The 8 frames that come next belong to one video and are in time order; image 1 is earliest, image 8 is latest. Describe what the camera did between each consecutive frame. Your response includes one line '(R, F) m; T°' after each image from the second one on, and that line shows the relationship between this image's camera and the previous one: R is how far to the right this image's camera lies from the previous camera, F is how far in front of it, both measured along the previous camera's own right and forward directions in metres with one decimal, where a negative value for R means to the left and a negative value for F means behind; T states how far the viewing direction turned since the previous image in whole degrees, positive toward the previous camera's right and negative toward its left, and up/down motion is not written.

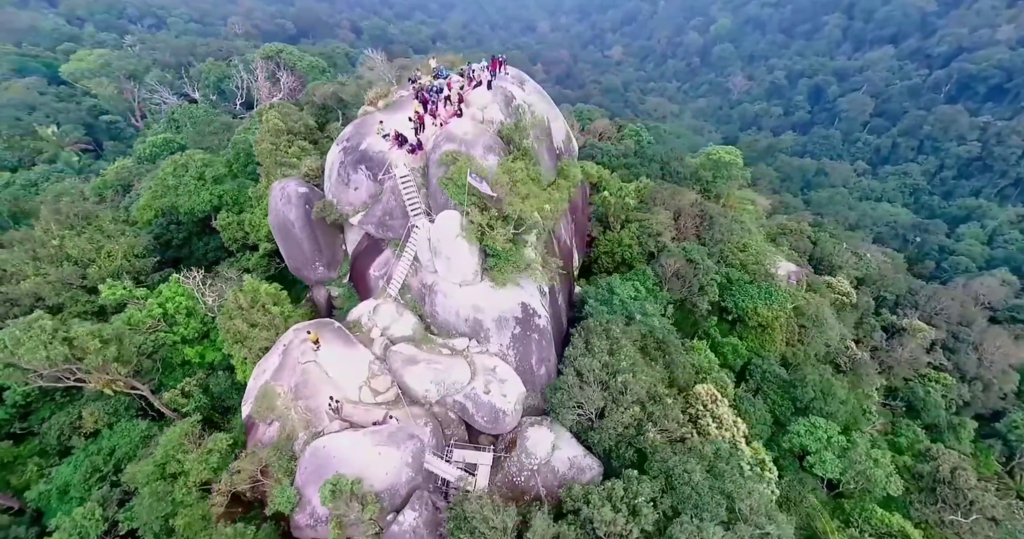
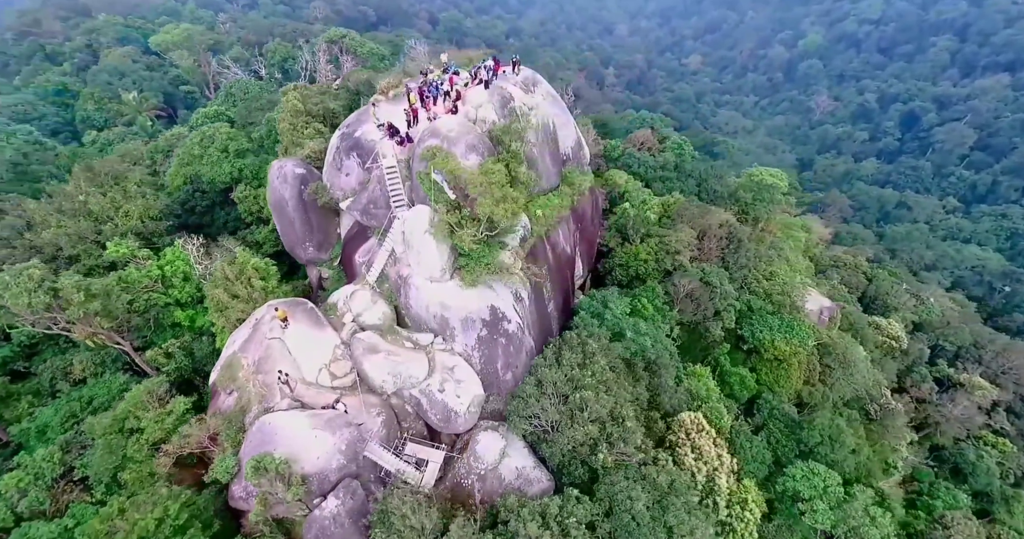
(+1.8, +0.3) m; -5°
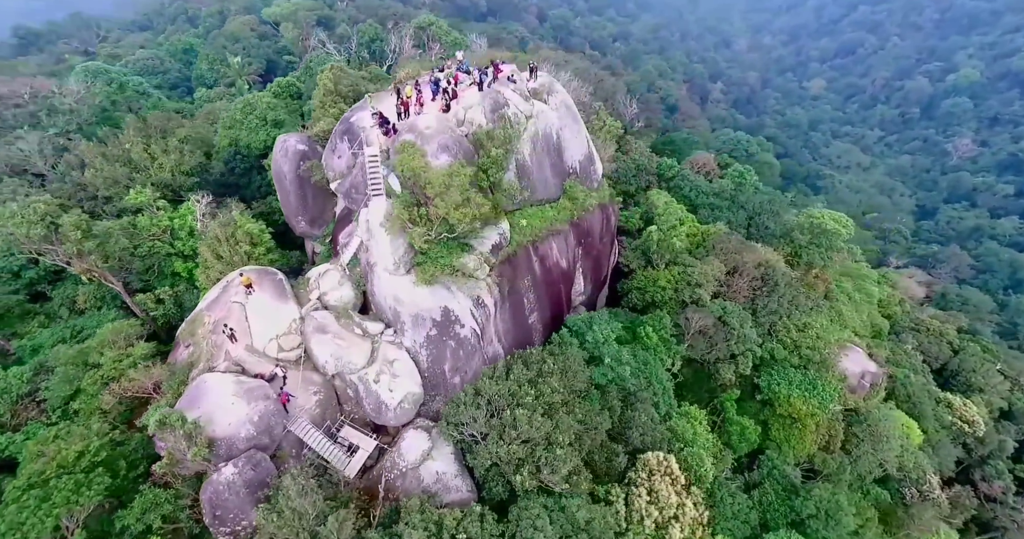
(+2.5, +0.4) m; -7°
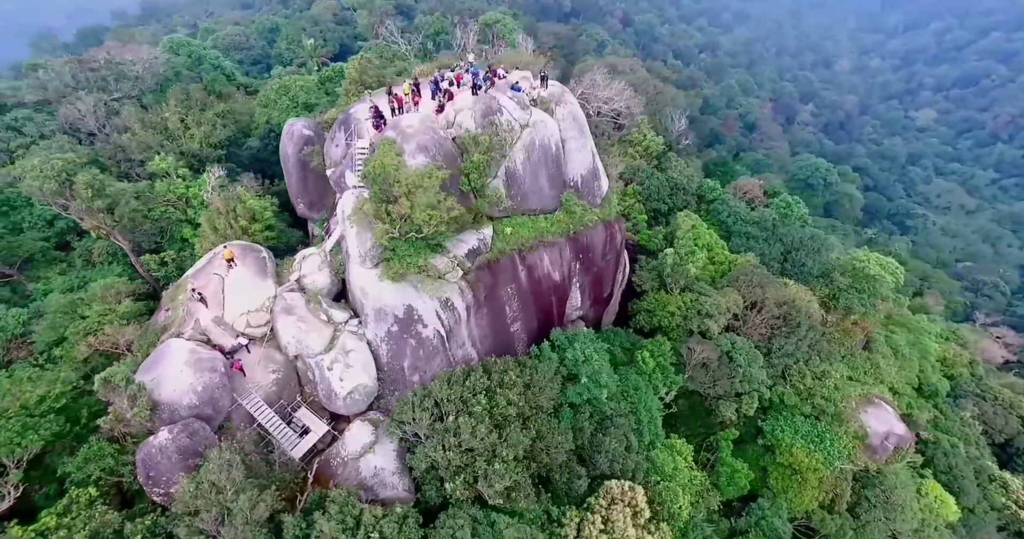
(+2.0, +0.2) m; -5°
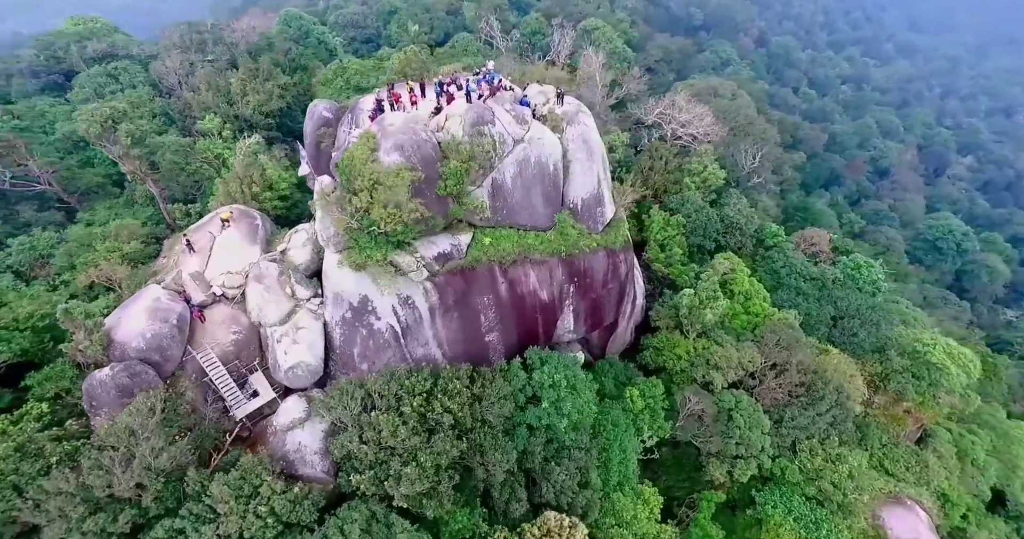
(+2.8, +0.3) m; -8°
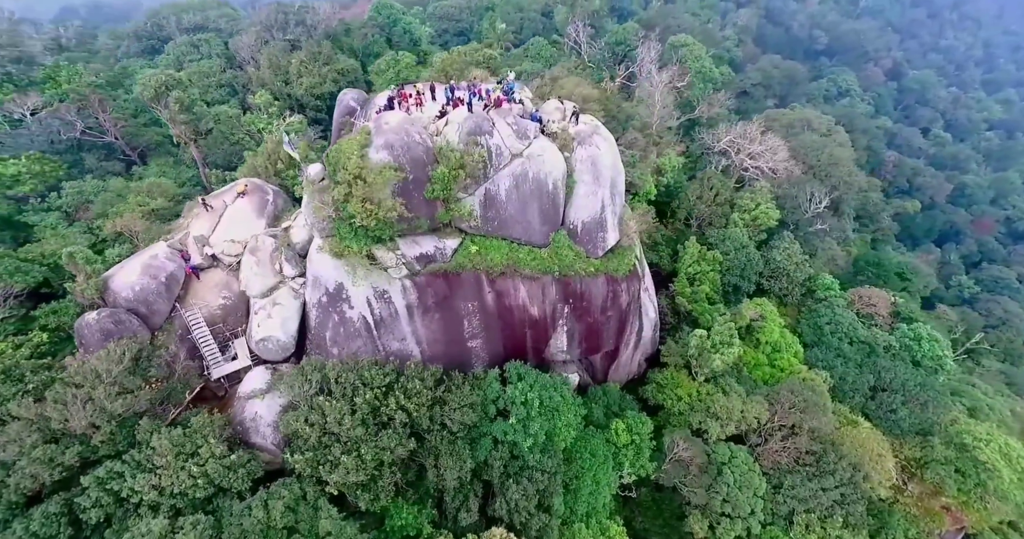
(+2.3, +0.2) m; -7°
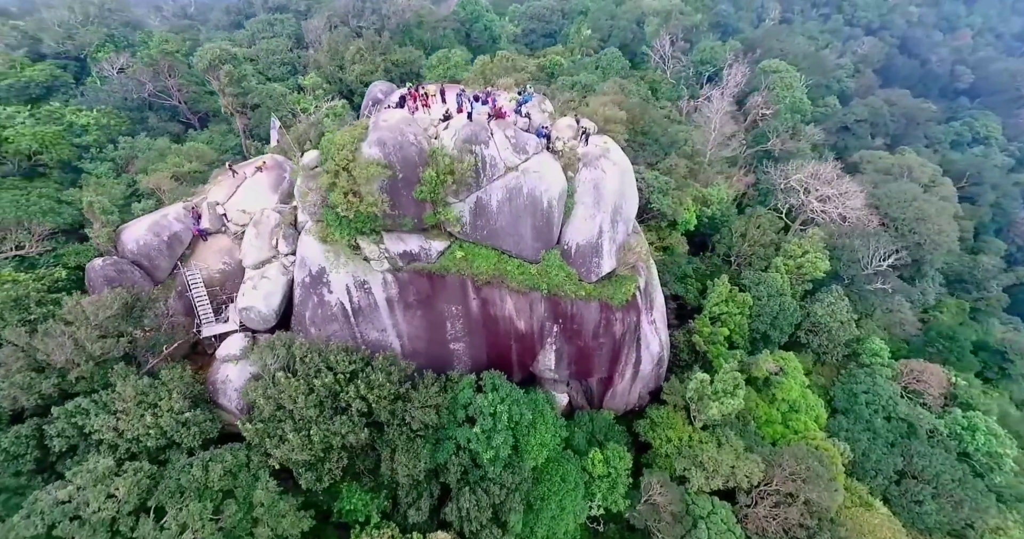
(+2.3, +0.2) m; -7°
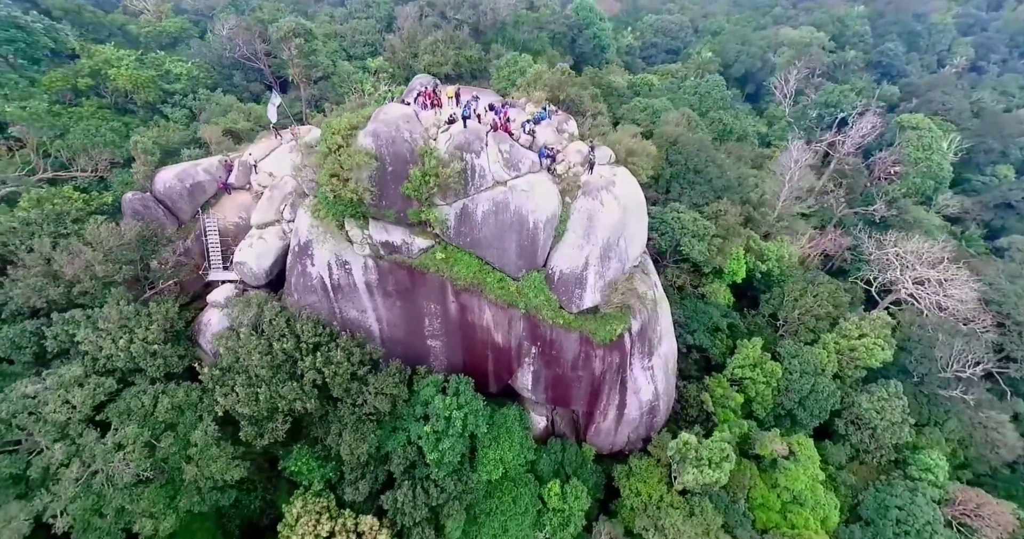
(+3.1, +0.4) m; -9°
